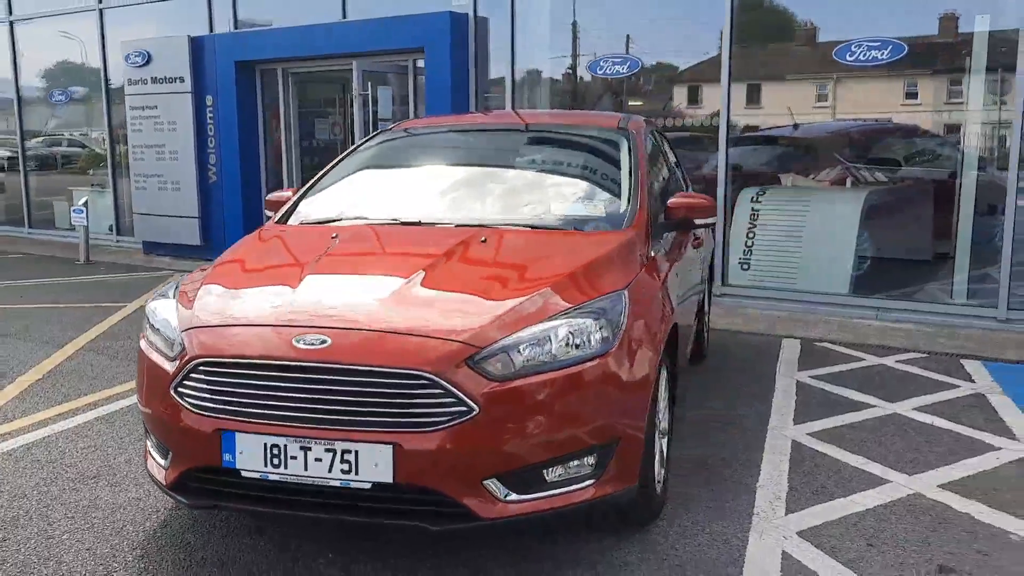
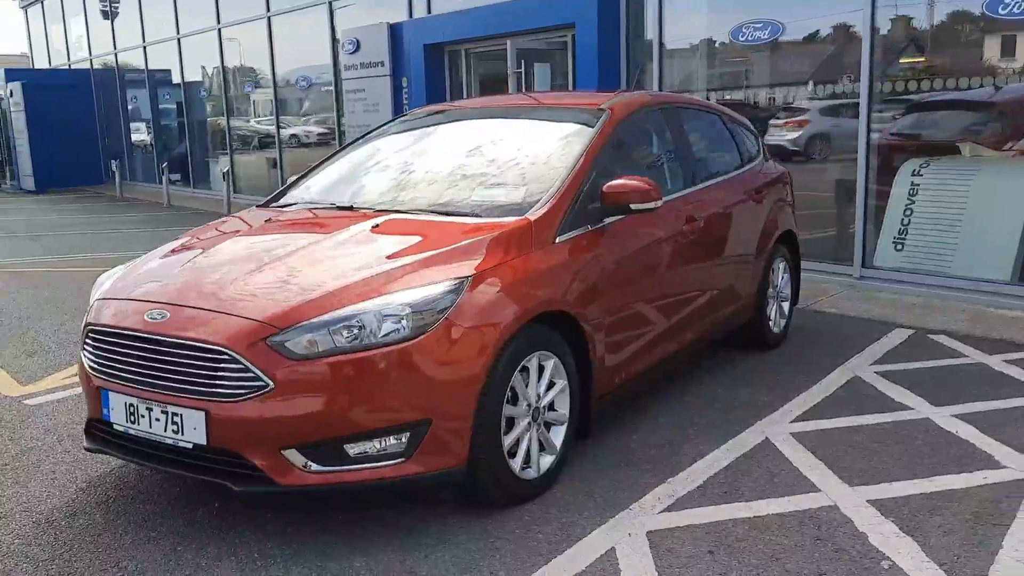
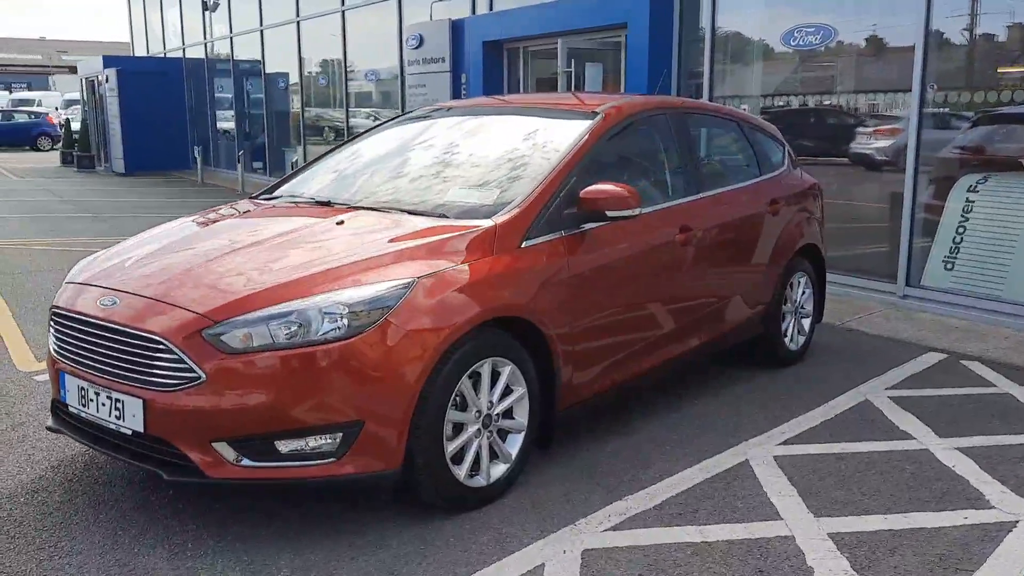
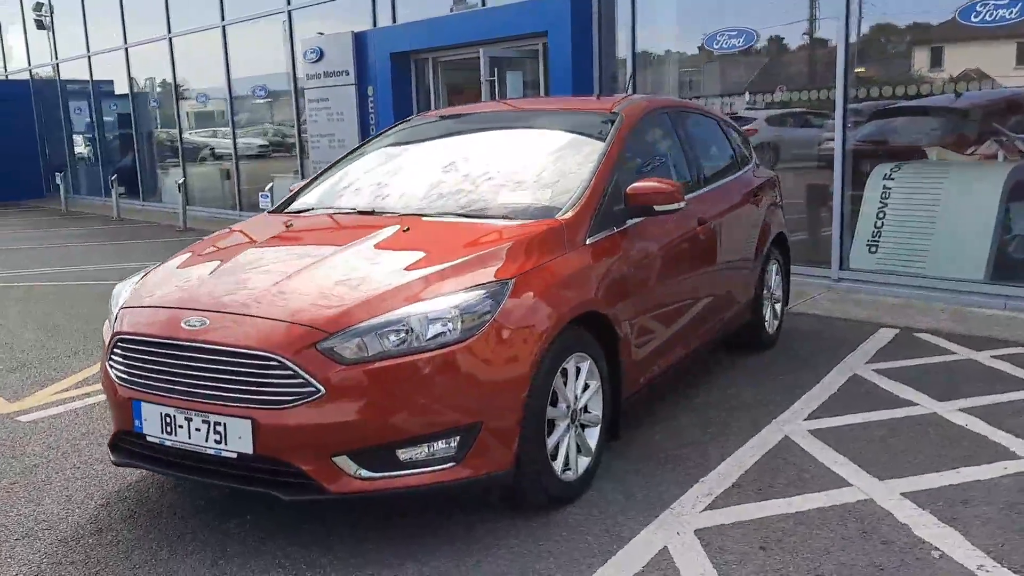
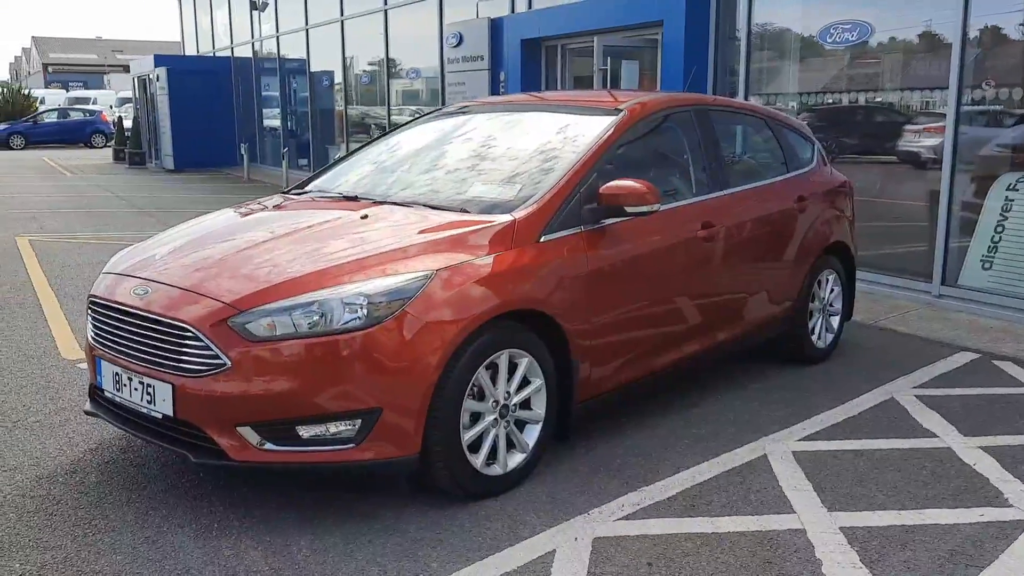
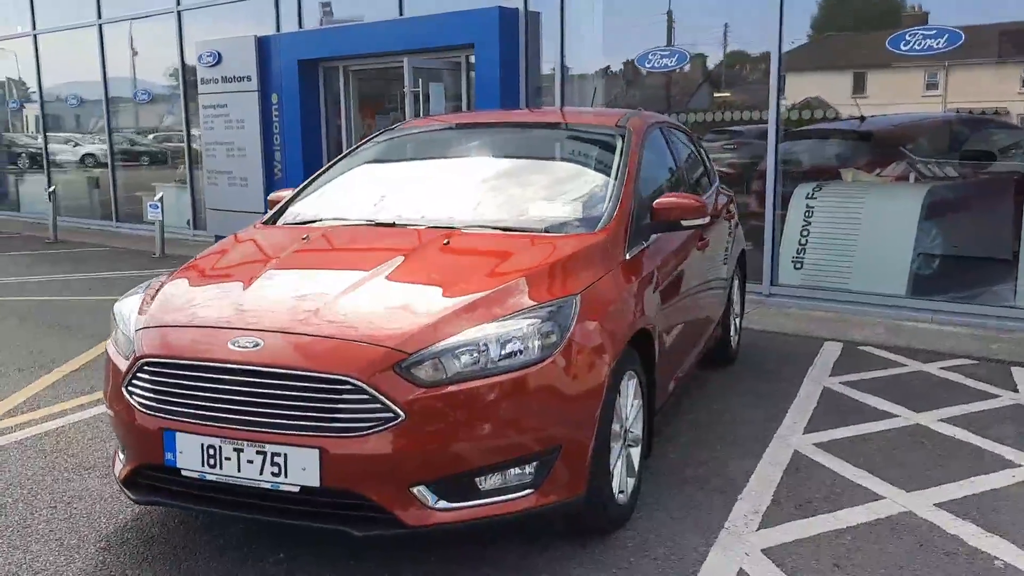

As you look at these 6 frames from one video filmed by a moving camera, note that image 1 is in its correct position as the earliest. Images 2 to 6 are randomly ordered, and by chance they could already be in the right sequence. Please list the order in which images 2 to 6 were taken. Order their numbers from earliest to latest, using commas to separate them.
6, 4, 2, 3, 5
